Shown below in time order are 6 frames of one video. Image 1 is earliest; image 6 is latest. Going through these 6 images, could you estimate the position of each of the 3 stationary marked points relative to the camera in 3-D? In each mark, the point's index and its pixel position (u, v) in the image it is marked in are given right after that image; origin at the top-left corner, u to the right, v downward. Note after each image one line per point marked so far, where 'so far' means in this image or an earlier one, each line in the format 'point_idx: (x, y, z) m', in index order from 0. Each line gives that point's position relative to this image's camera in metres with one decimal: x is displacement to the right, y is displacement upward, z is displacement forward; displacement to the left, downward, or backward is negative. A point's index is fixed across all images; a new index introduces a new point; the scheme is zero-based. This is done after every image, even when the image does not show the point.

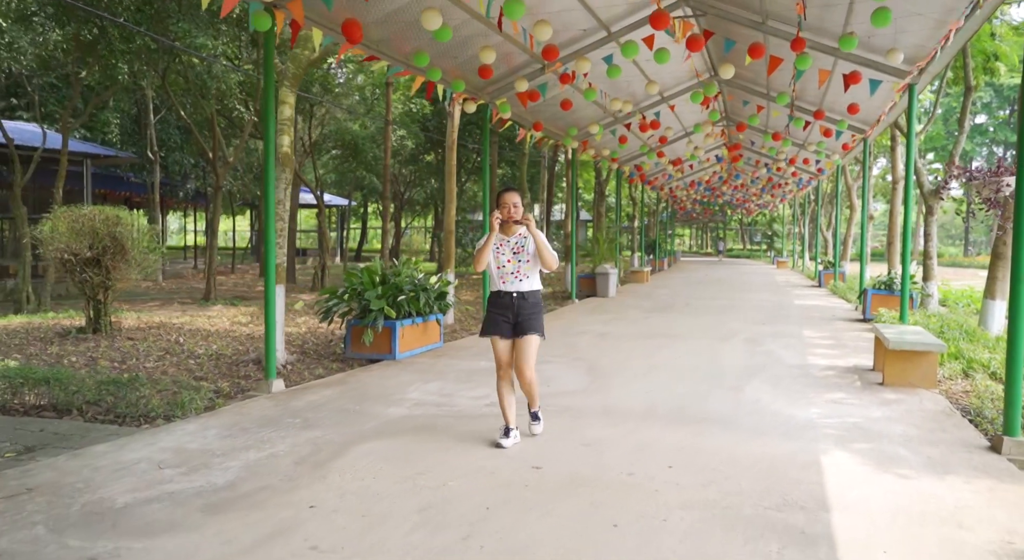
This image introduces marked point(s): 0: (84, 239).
0: (-4.7, +0.4, +7.7) m
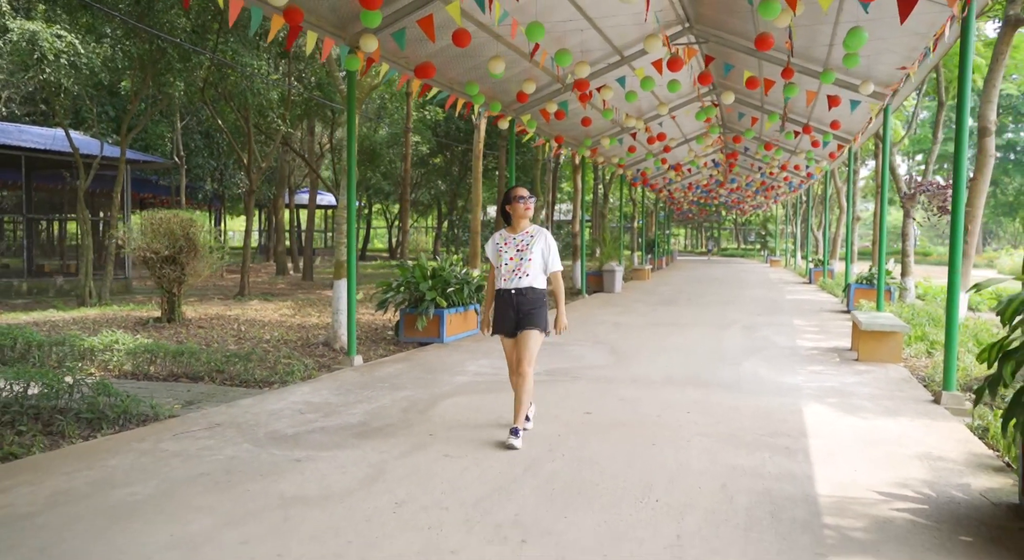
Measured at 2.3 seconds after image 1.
0: (-4.4, +0.5, +8.8) m
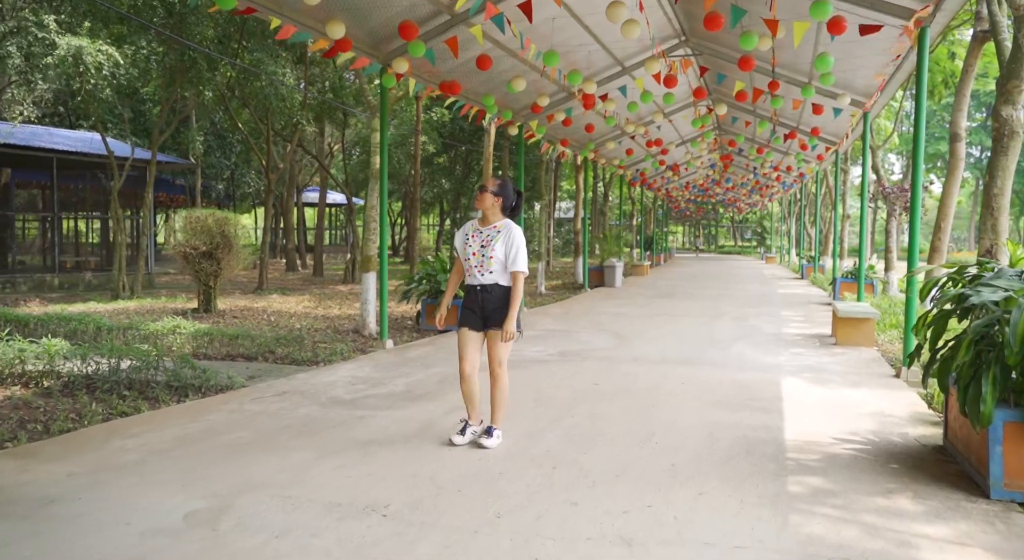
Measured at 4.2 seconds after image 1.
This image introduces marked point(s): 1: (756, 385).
0: (-4.3, +0.6, +9.5) m
1: (+1.9, -0.8, +5.4) m
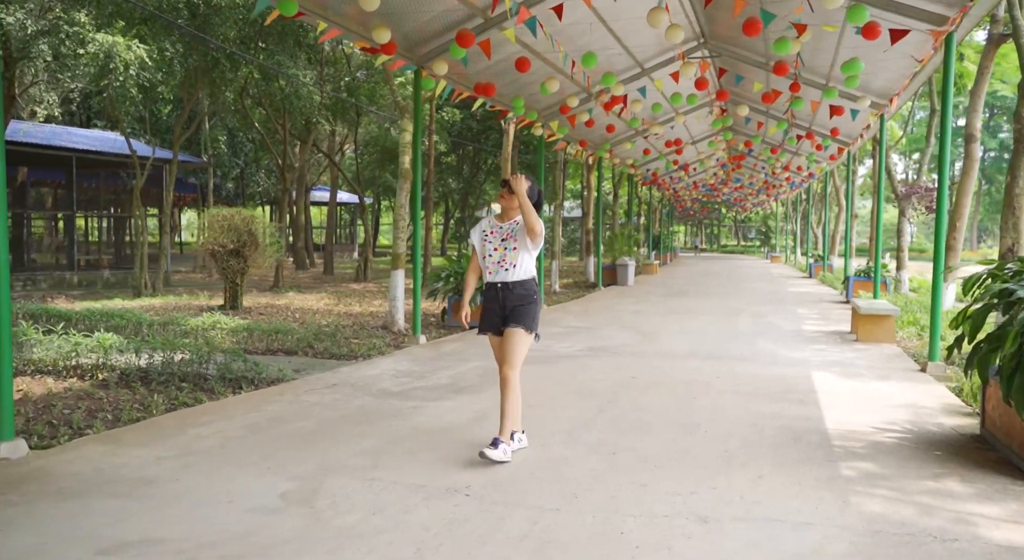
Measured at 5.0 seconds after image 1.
0: (-4.0, +0.6, +9.7) m
1: (+2.2, -0.8, +5.5) m
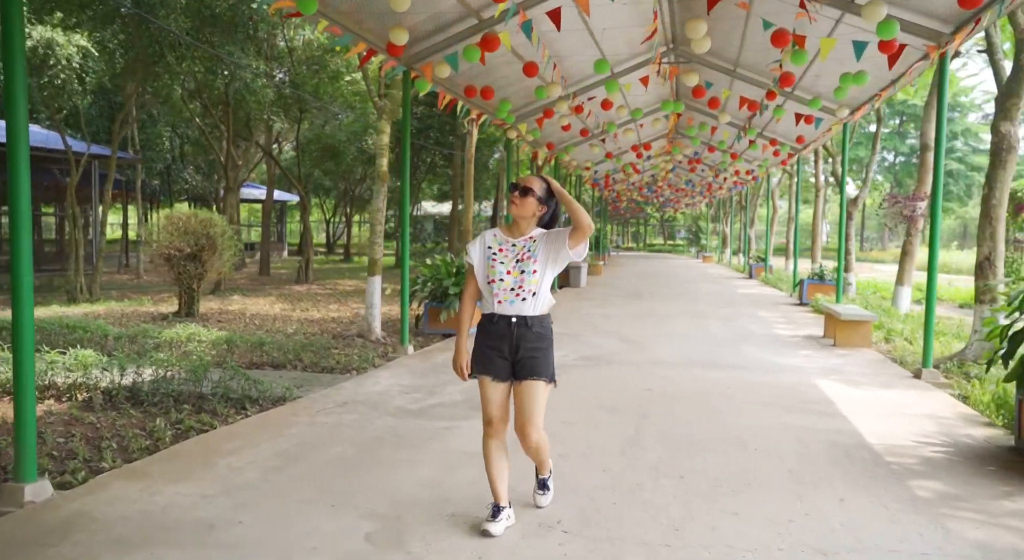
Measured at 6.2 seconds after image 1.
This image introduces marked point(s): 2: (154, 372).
0: (-4.3, +0.6, +9.1) m
1: (+2.3, -0.9, +5.6) m
2: (-2.6, -0.7, +5.0) m
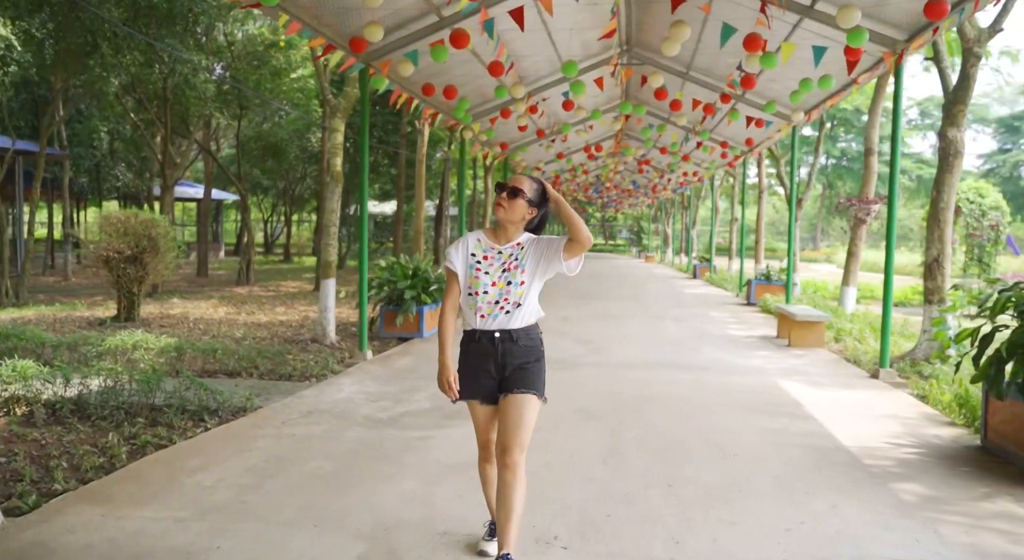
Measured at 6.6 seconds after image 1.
0: (-4.8, +0.5, +8.6) m
1: (+2.0, -0.9, +5.7) m
2: (-2.8, -0.7, +4.6) m
